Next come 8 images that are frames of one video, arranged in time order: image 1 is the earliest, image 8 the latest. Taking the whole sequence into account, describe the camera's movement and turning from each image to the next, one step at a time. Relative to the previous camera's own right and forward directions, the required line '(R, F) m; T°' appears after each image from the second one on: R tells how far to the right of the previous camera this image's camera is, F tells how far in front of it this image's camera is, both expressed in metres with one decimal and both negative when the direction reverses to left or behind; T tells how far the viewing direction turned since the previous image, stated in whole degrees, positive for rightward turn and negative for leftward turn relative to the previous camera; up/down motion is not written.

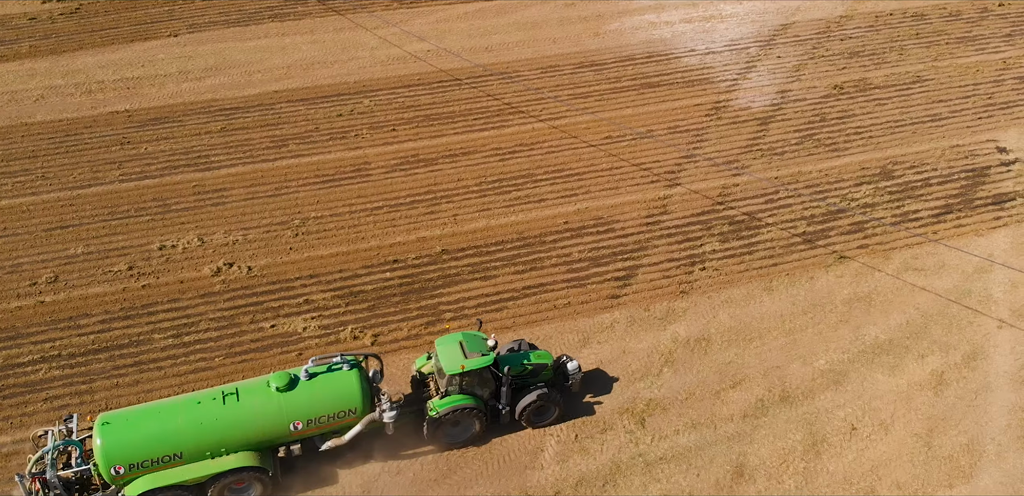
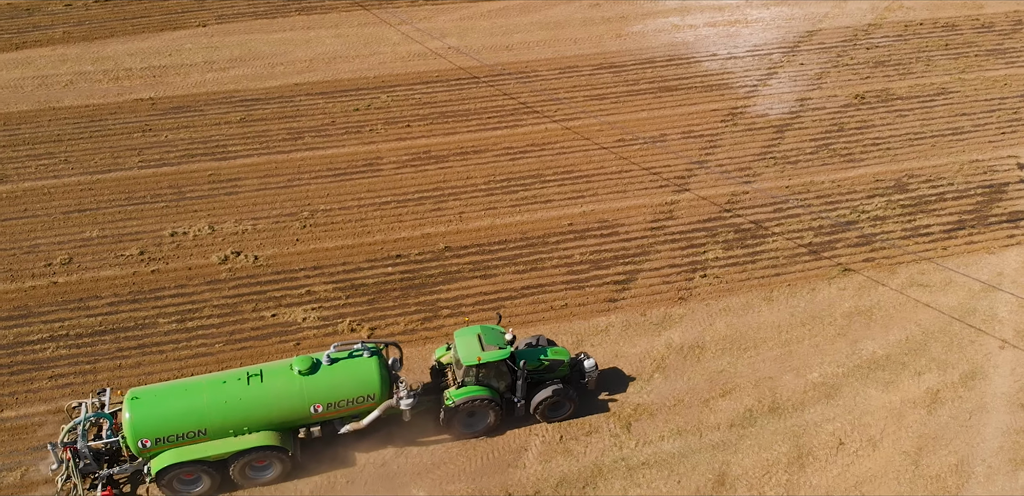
(+0.6, -0.1) m; -3°
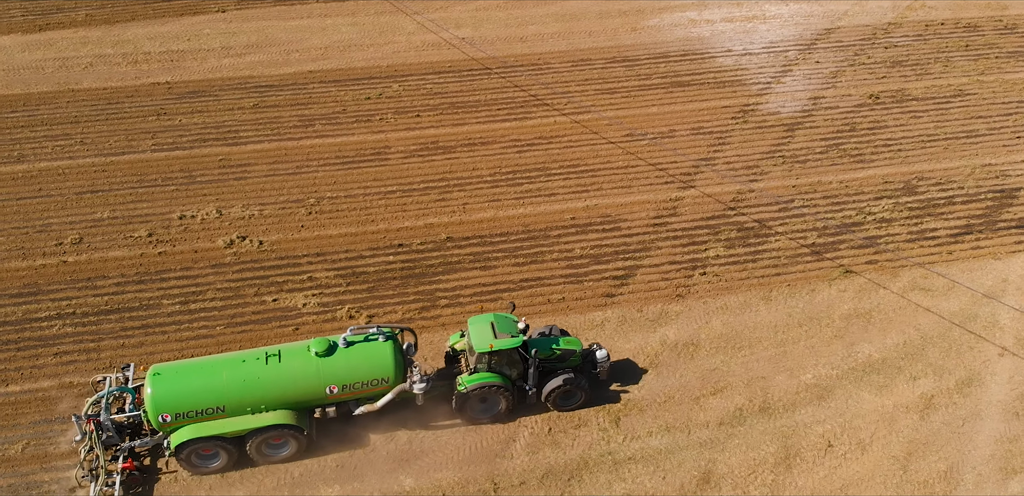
(+0.5, -0.1) m; -2°
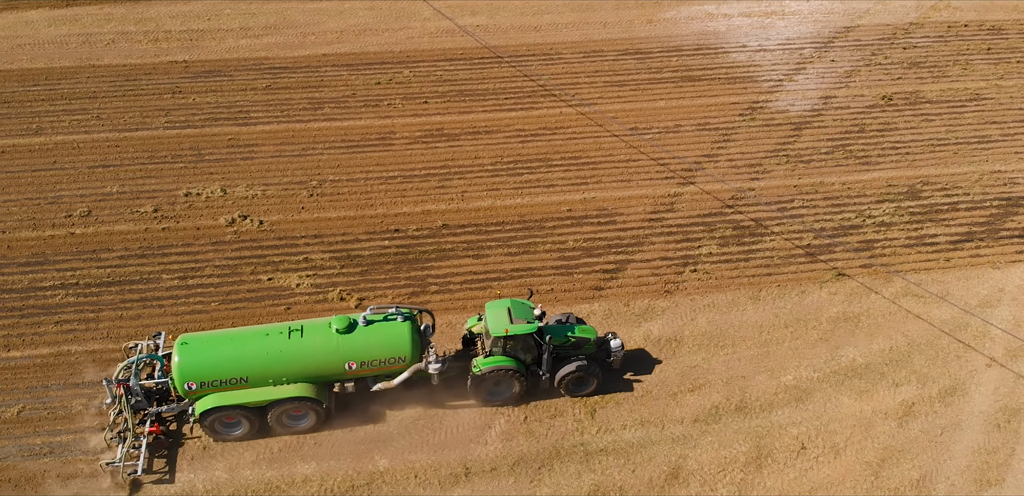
(+0.8, -0.2) m; -3°
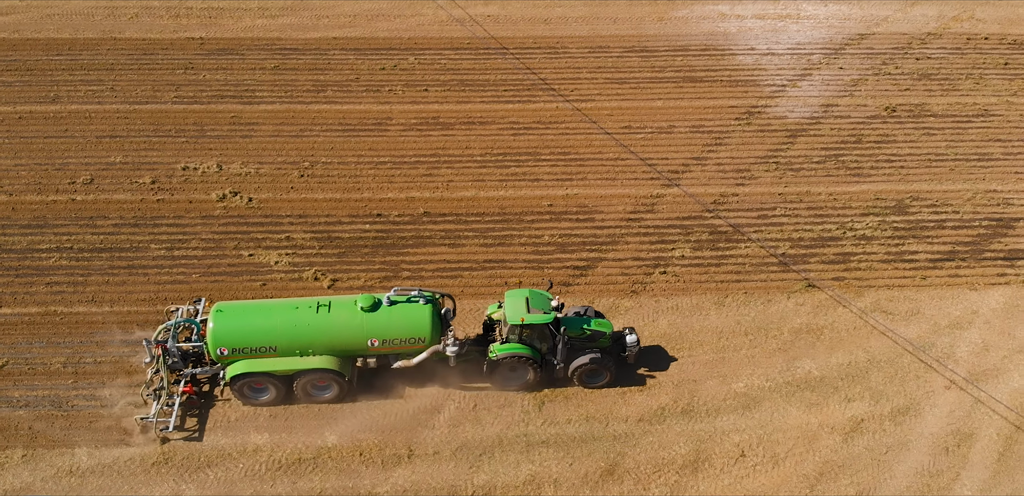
(+1.4, -0.3) m; -4°
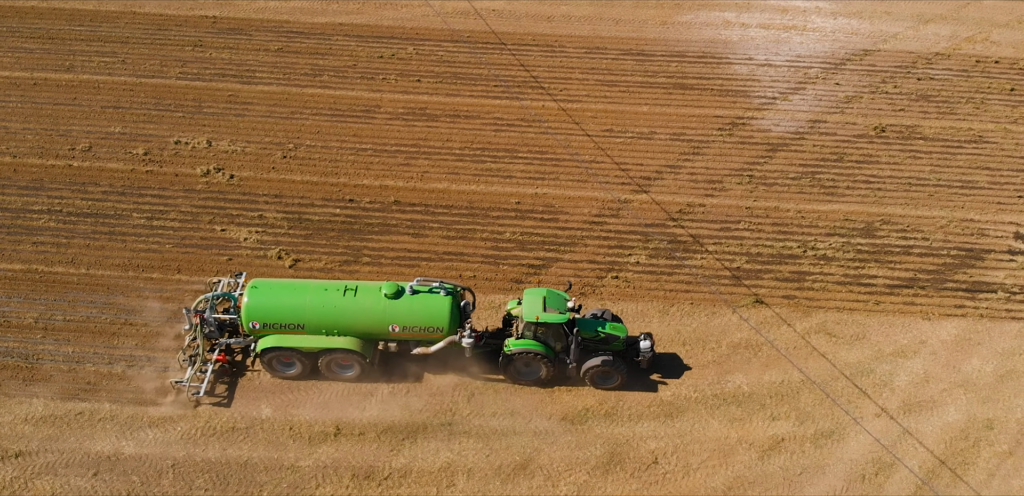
(+1.8, -0.4) m; -4°
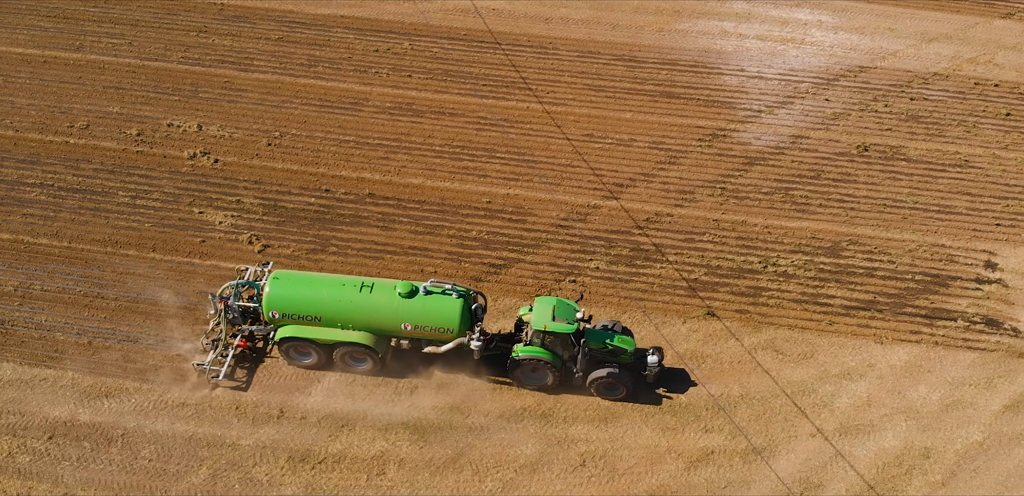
(+1.5, -0.3) m; -3°
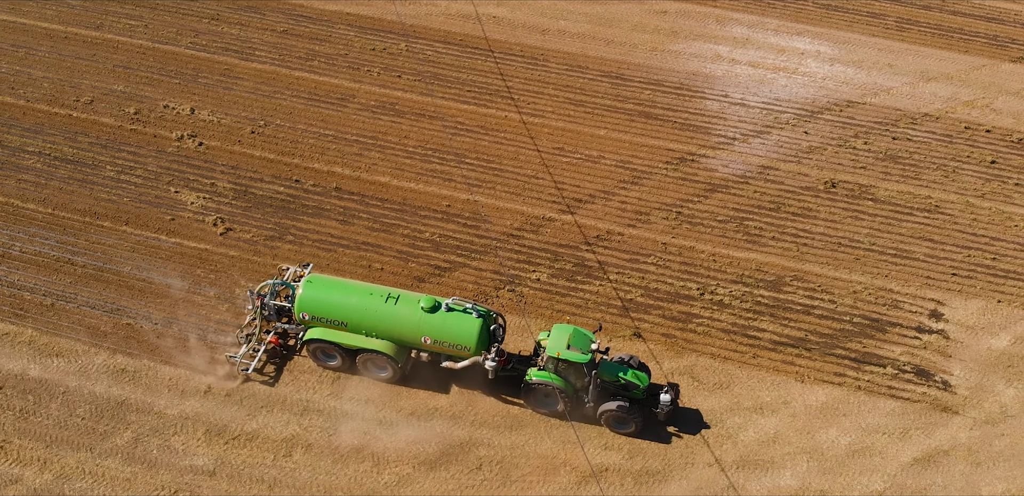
(+2.4, -0.4) m; -5°
